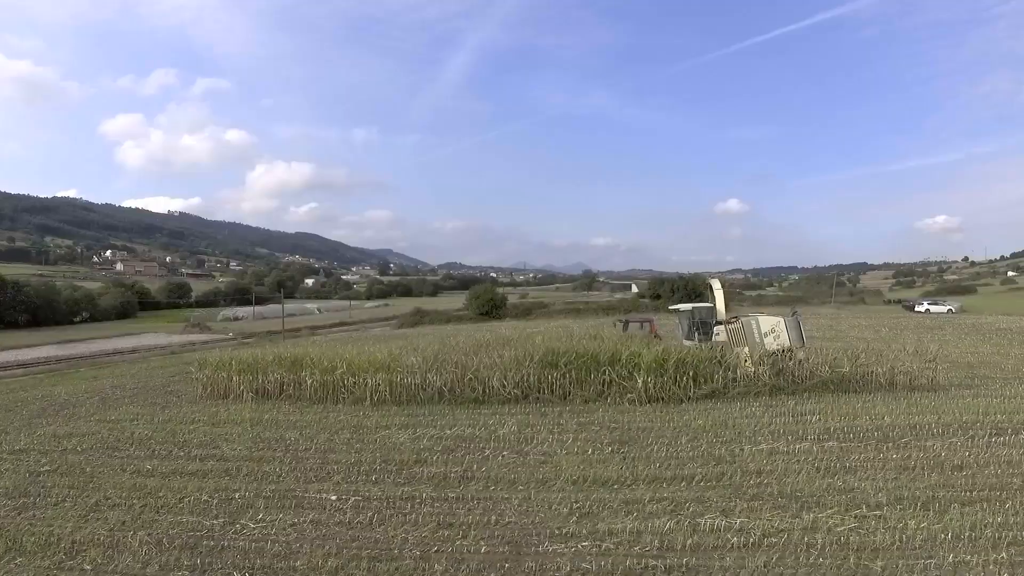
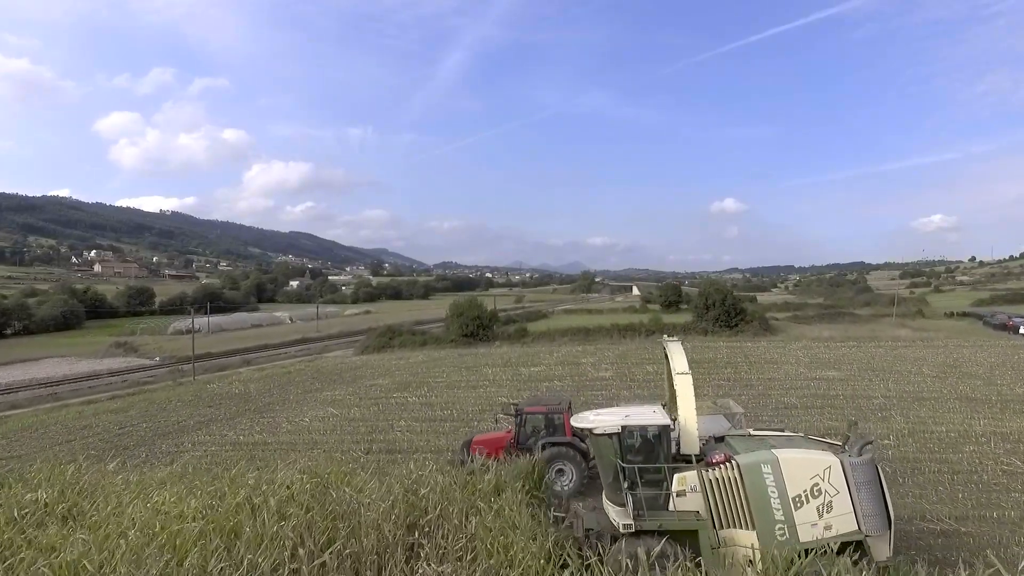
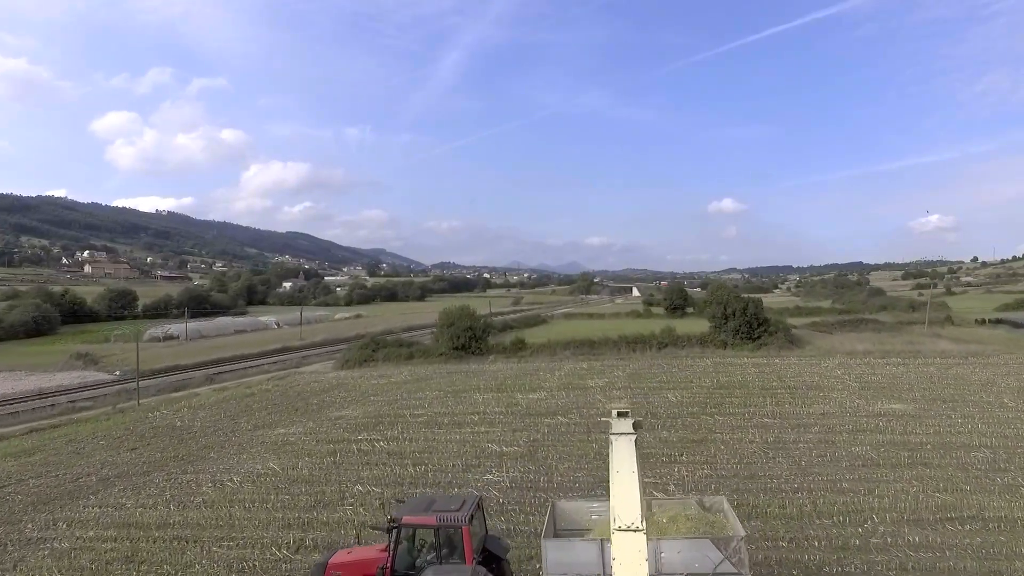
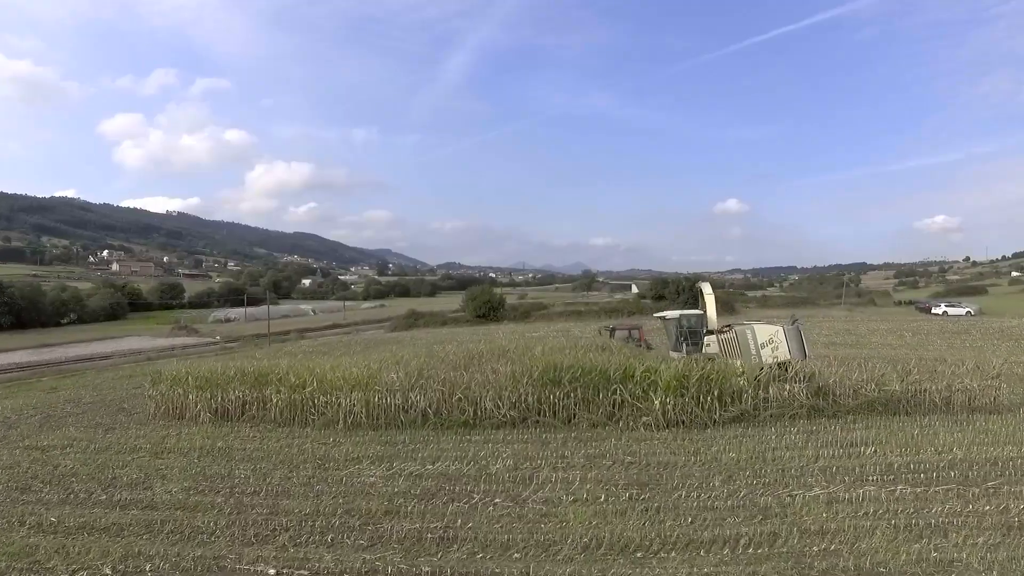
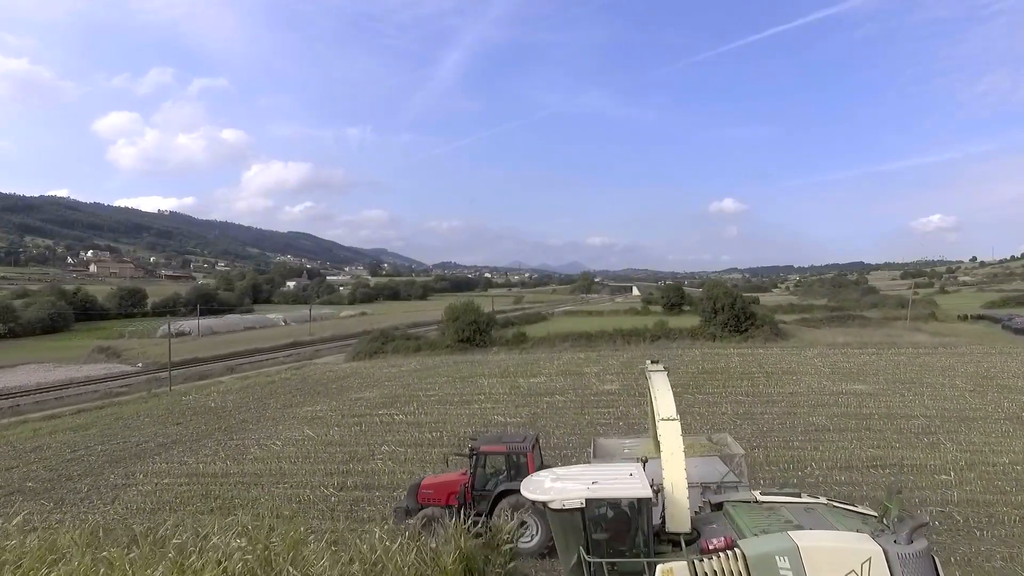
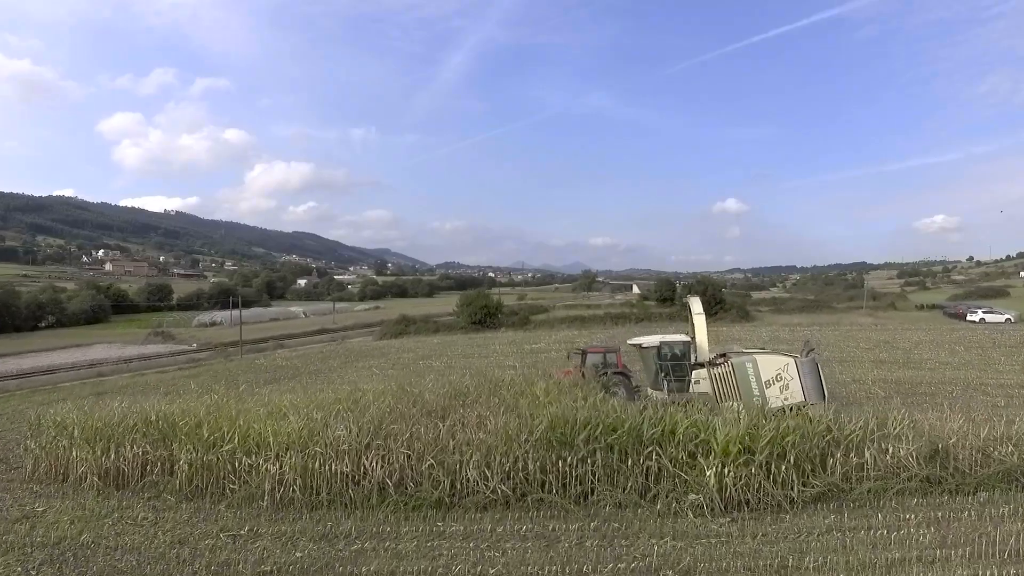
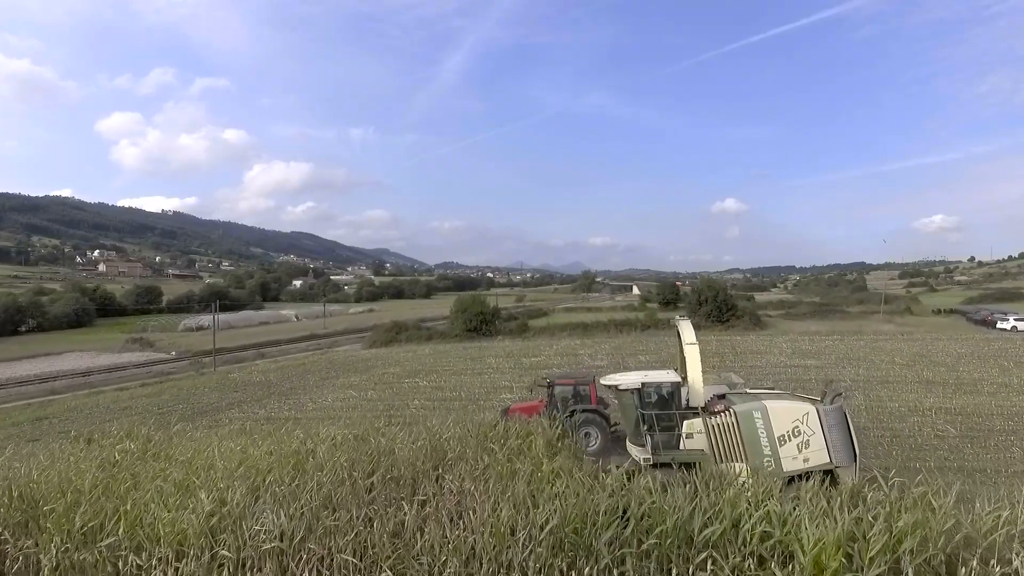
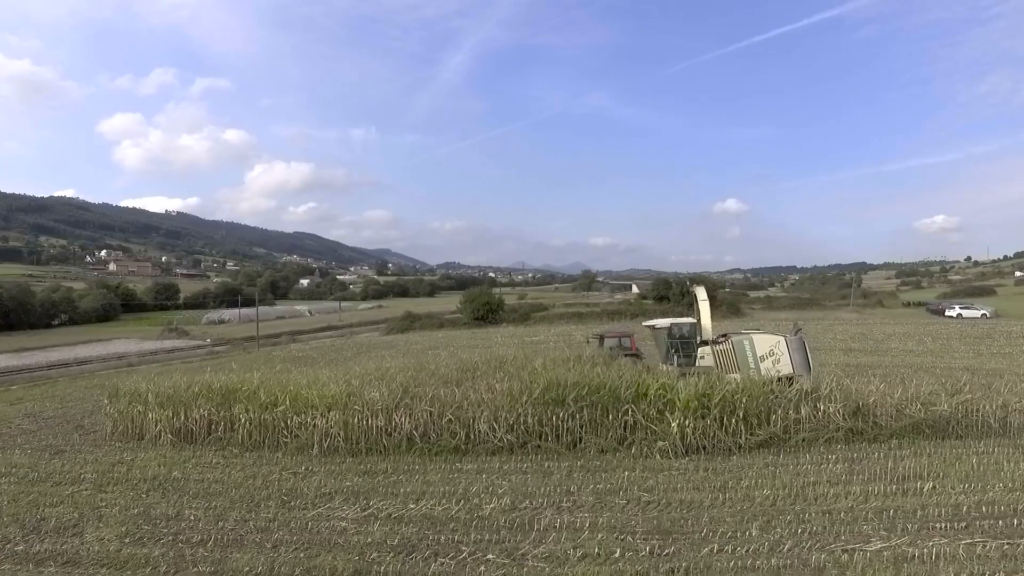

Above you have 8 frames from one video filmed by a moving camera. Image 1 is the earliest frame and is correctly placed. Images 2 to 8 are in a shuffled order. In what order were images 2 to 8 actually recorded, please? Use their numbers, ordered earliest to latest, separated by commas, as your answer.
4, 8, 6, 7, 2, 5, 3
